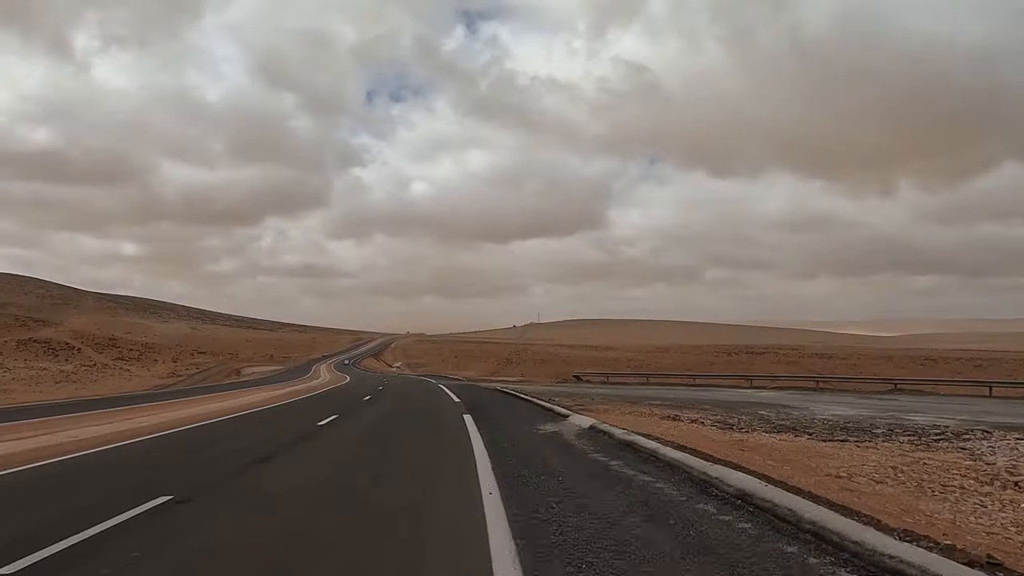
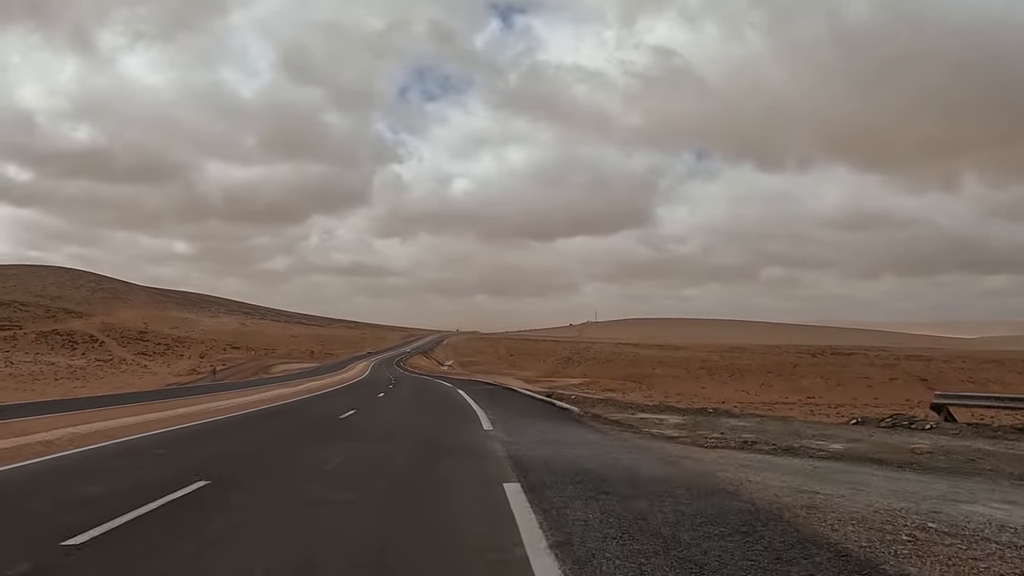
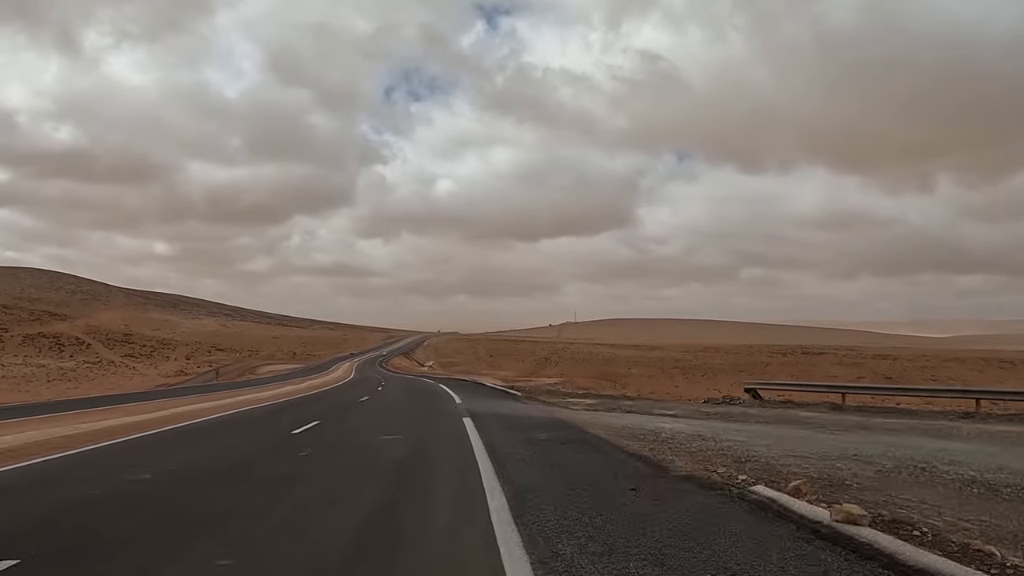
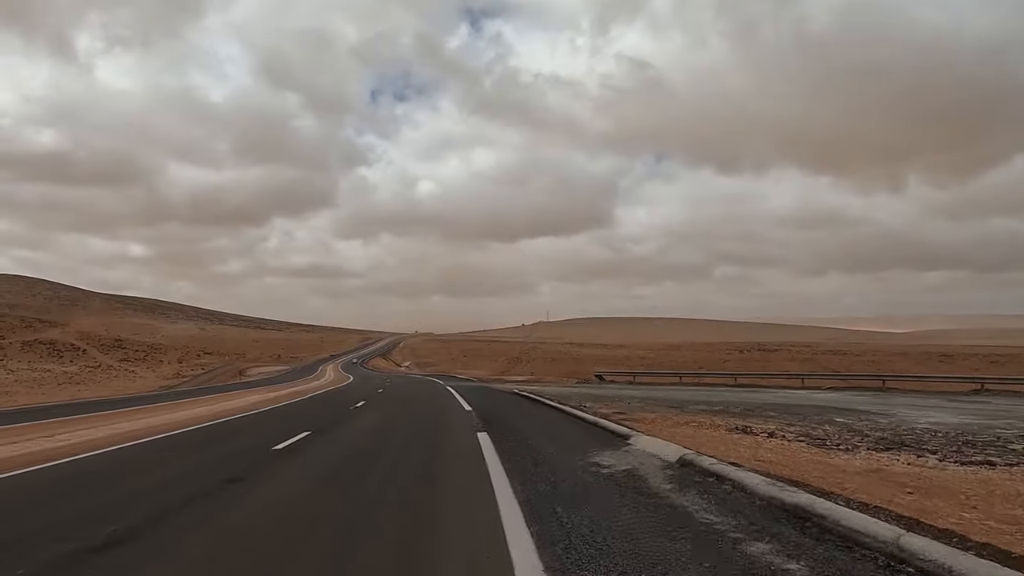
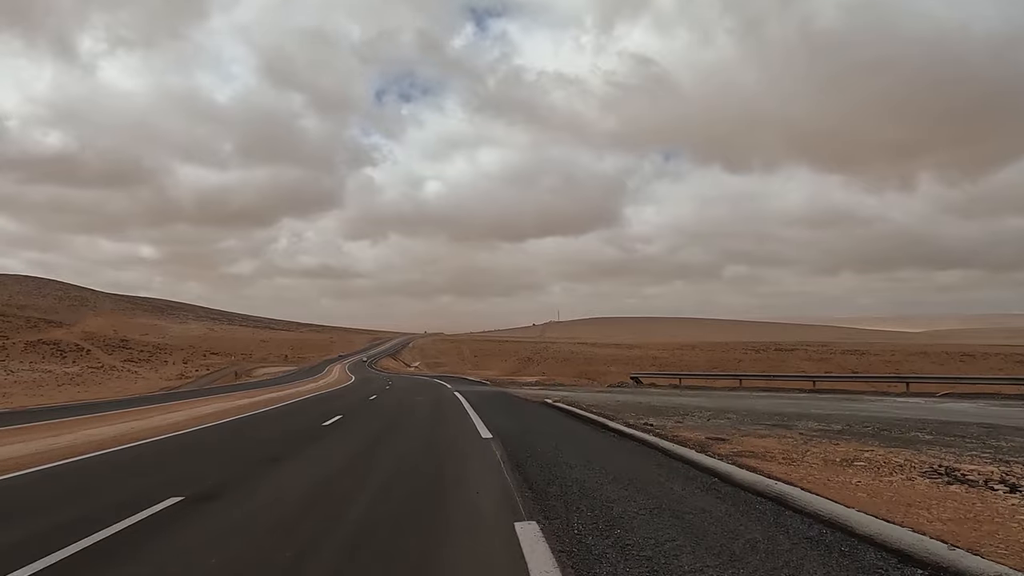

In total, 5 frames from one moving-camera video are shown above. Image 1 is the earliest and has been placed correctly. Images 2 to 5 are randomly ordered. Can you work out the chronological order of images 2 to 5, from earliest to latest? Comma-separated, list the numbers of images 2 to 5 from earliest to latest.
4, 5, 3, 2
